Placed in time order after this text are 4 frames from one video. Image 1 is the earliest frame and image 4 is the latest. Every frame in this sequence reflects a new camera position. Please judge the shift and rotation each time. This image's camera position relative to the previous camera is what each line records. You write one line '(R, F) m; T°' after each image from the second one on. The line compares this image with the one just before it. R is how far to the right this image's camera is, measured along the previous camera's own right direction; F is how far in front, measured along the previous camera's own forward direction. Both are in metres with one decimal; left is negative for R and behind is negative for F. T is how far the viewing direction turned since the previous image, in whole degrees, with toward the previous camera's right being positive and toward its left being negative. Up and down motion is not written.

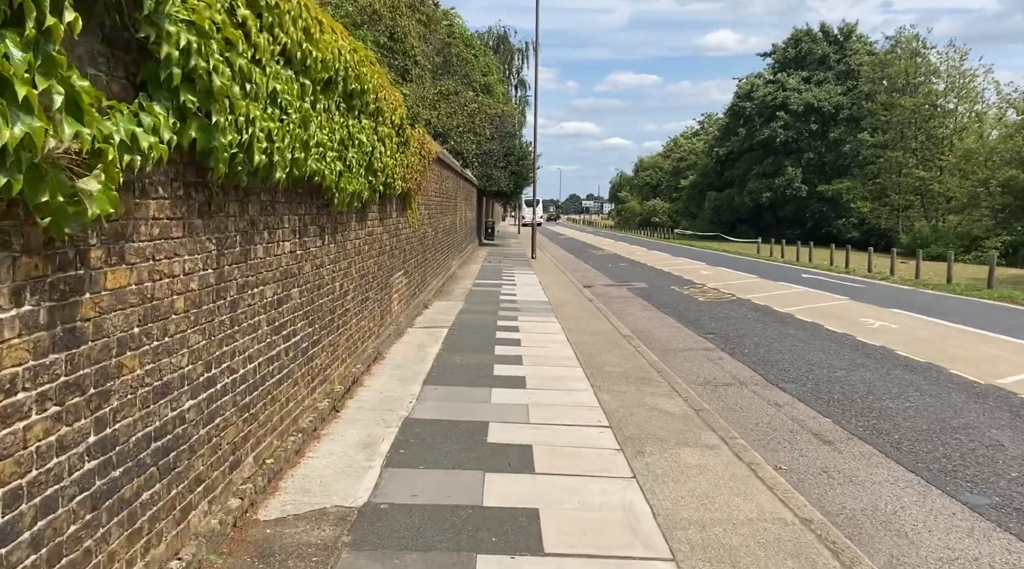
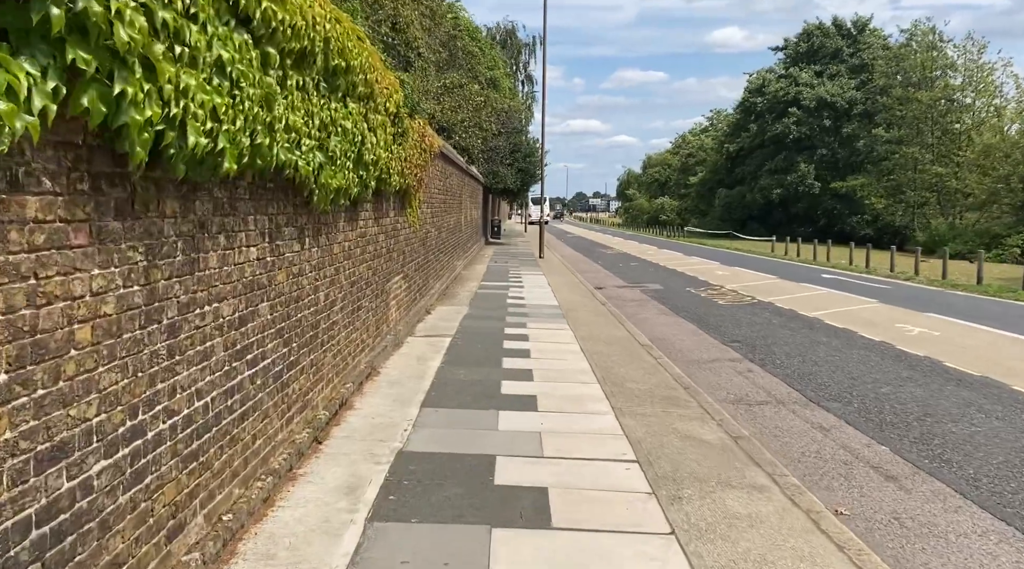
(0.0, +0.9) m; 0°
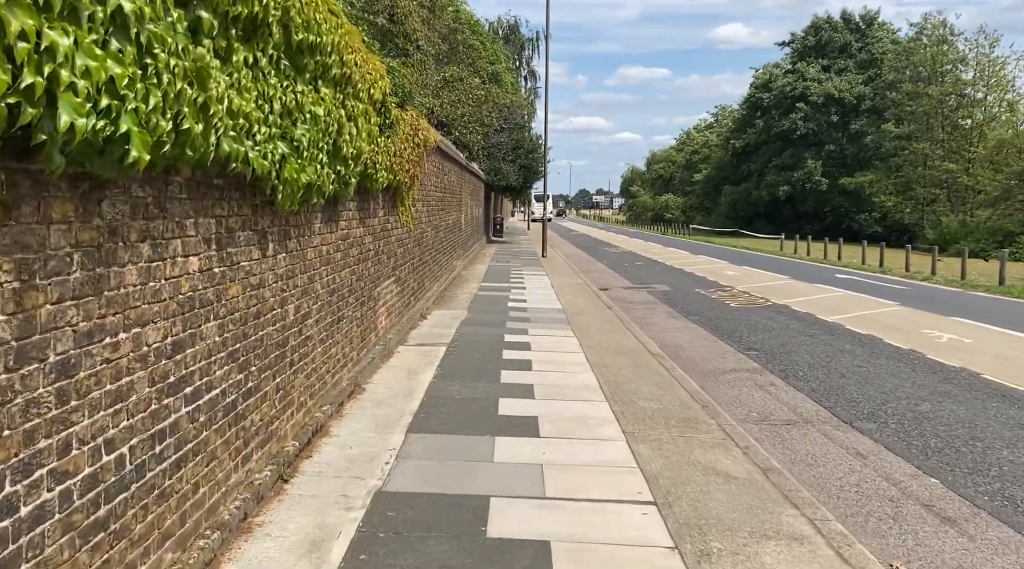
(0.0, +0.8) m; 0°
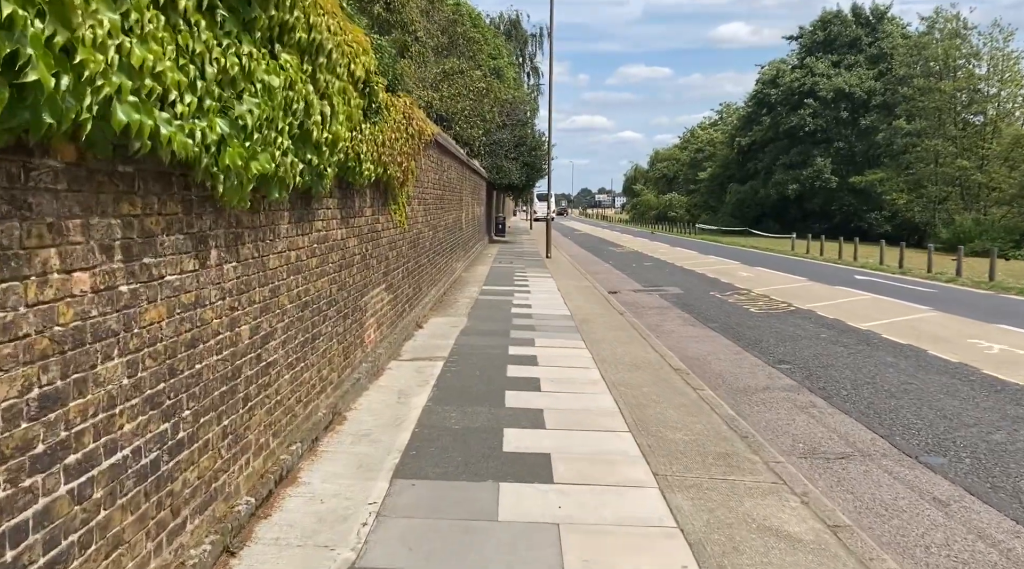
(0.0, +1.0) m; 0°
